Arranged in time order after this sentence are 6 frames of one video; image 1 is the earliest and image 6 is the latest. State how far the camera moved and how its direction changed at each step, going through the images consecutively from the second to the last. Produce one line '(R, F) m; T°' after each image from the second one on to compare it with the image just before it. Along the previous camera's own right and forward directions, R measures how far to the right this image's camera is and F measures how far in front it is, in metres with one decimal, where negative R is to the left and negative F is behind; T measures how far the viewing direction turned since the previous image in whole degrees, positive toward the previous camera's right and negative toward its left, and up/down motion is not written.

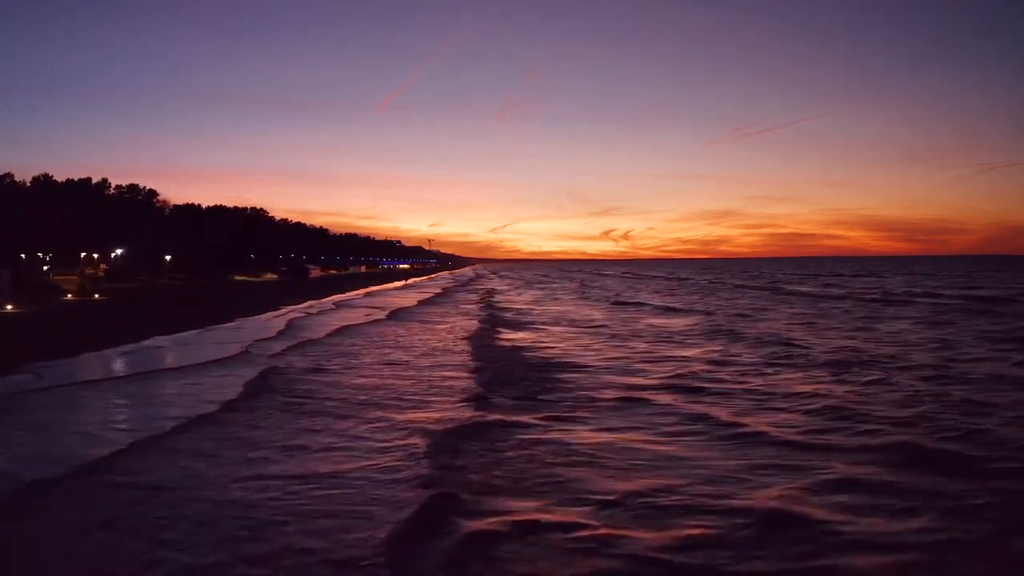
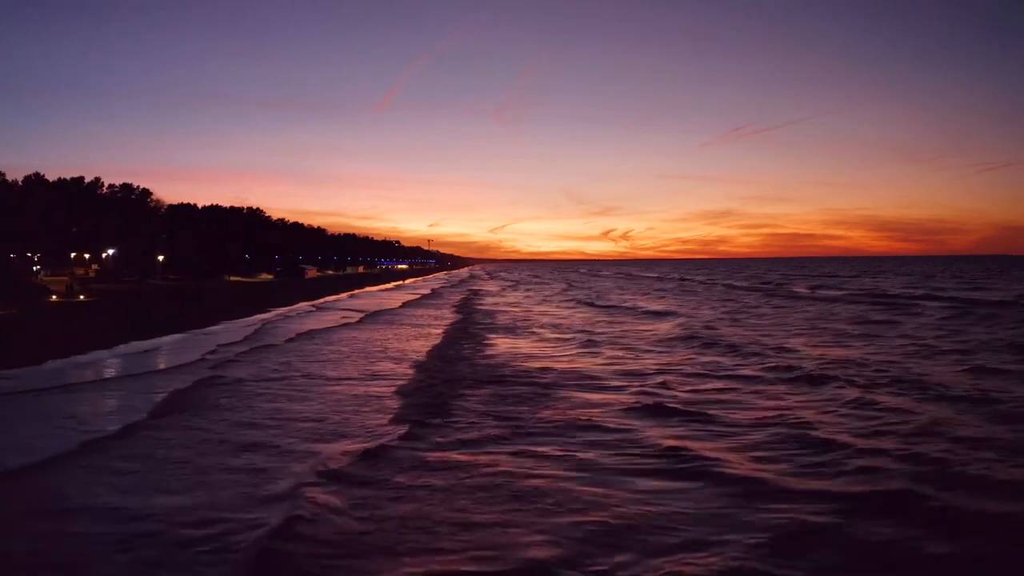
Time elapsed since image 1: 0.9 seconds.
(+0.6, +1.1) m; 0°
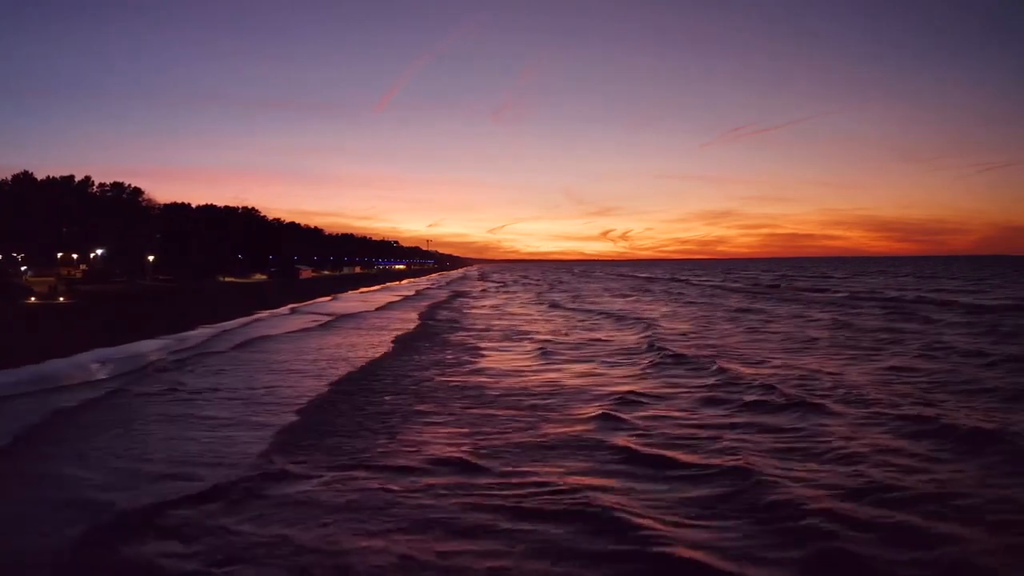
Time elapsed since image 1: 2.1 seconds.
(+0.9, +1.3) m; 0°
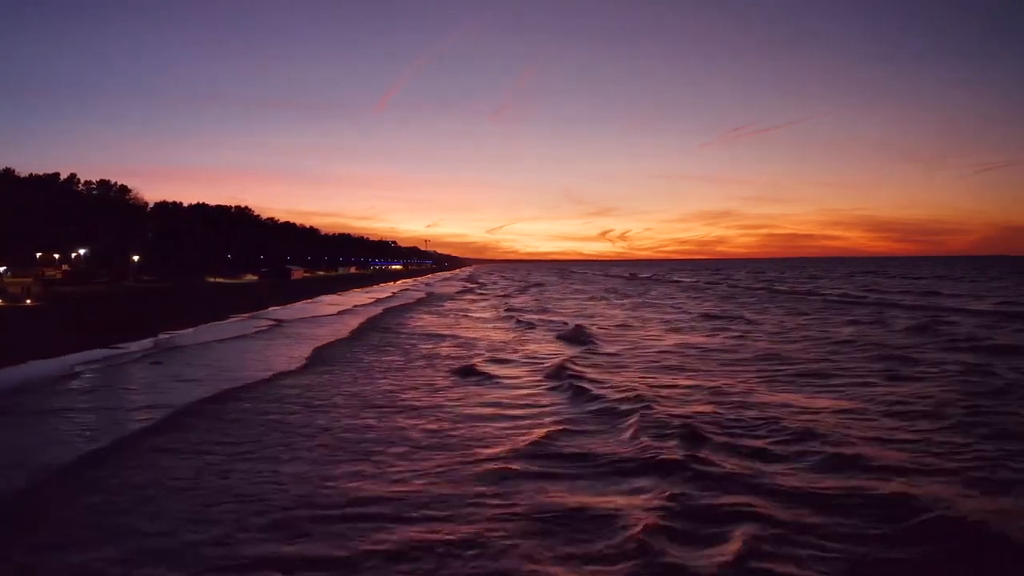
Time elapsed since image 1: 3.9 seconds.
(+1.2, +2.4) m; 0°
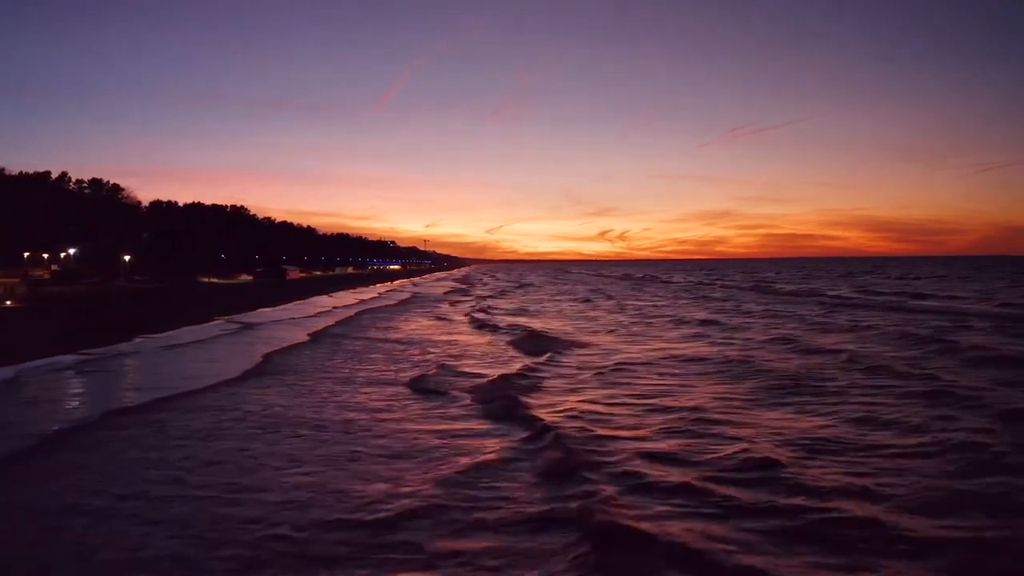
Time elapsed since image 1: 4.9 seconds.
(+0.6, +1.4) m; 0°
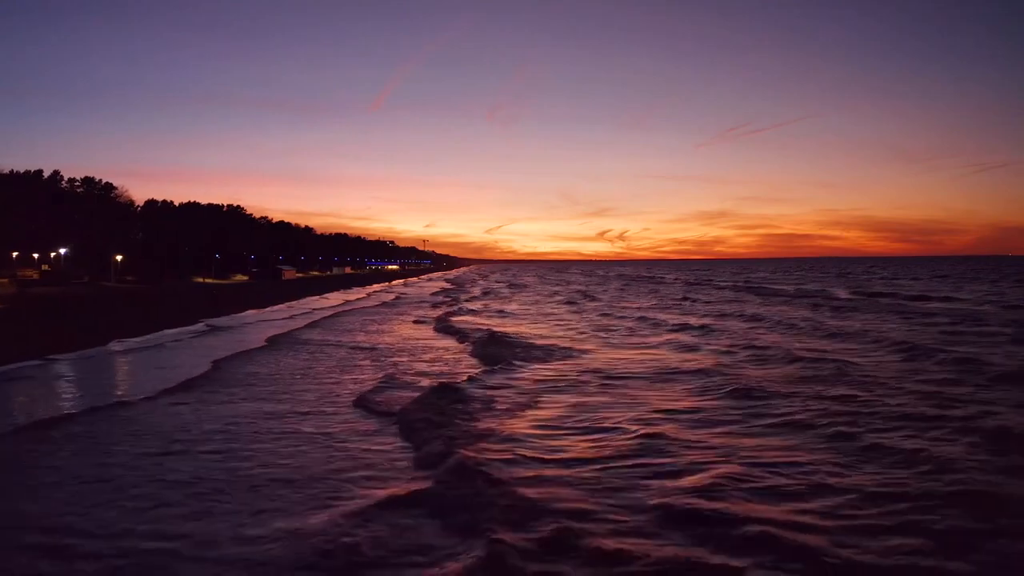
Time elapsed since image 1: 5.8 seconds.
(+0.5, +1.2) m; 0°
